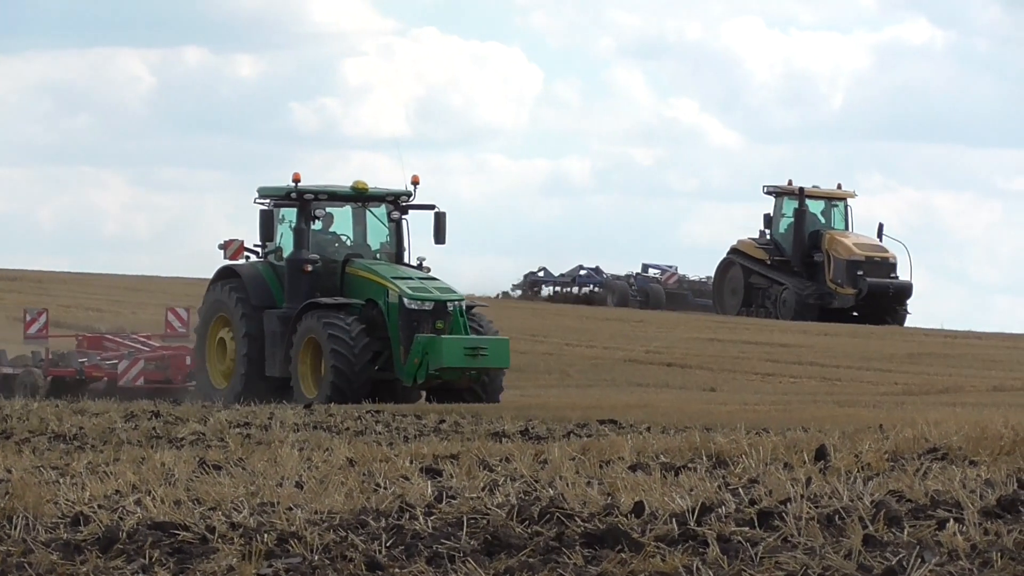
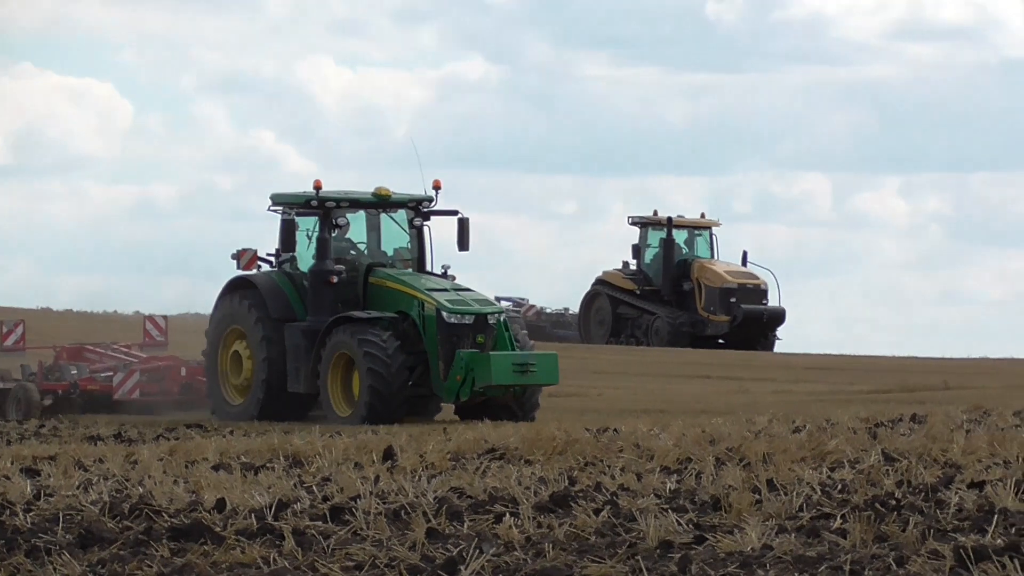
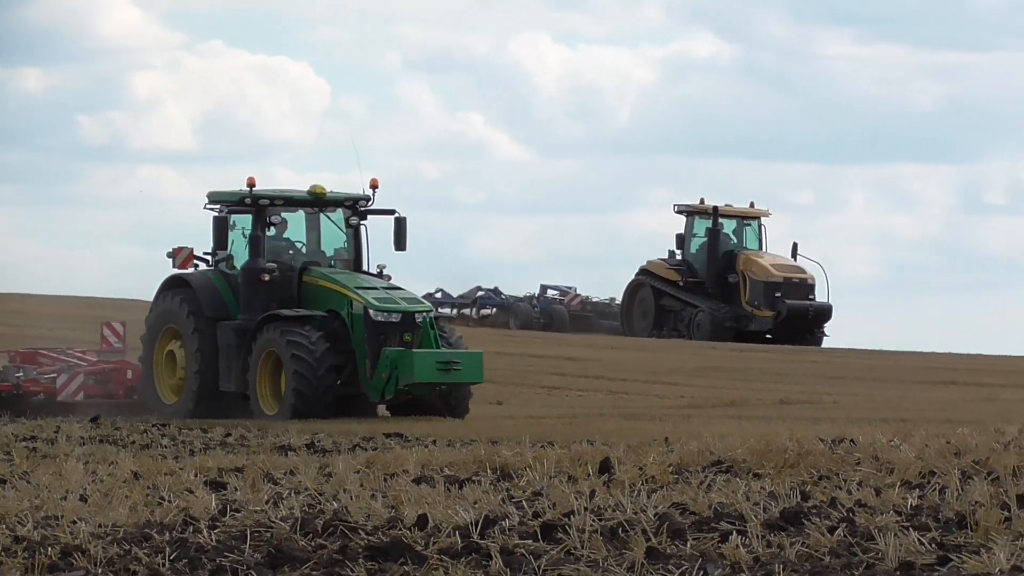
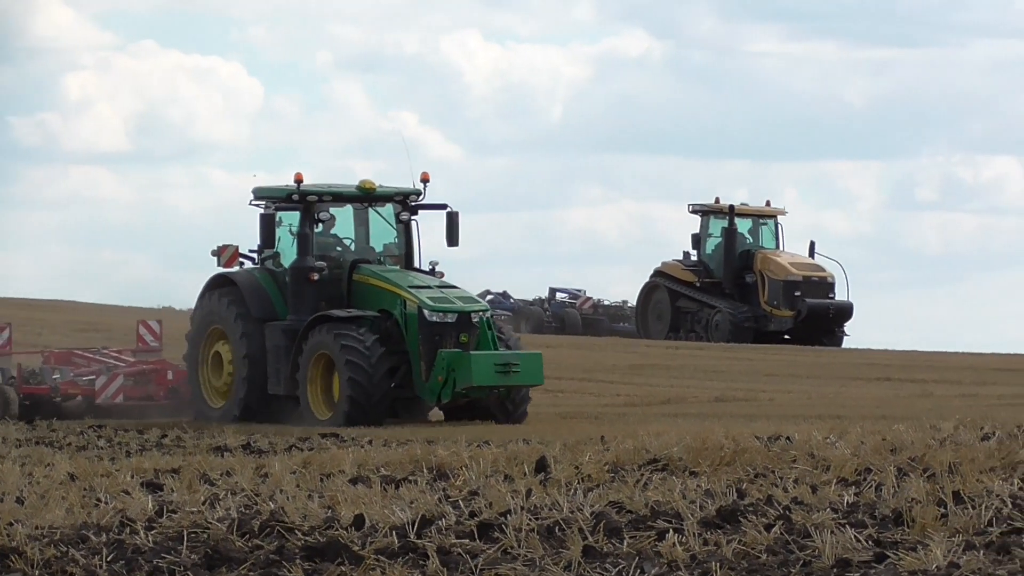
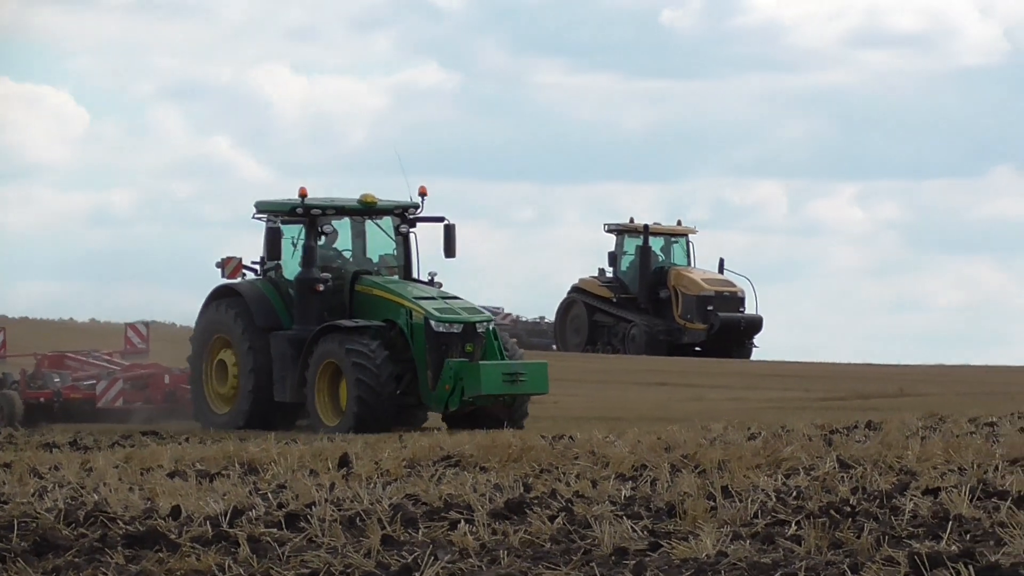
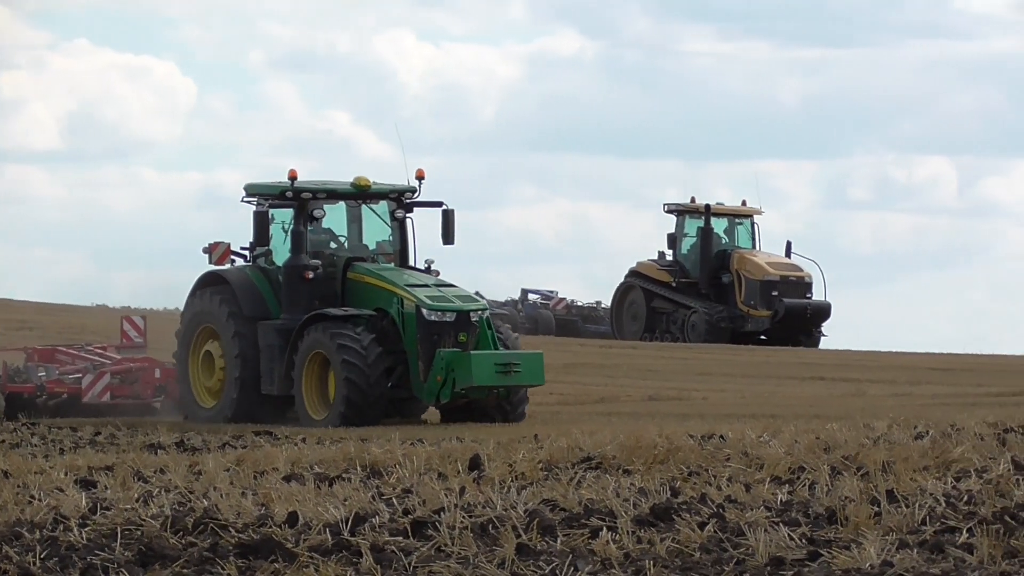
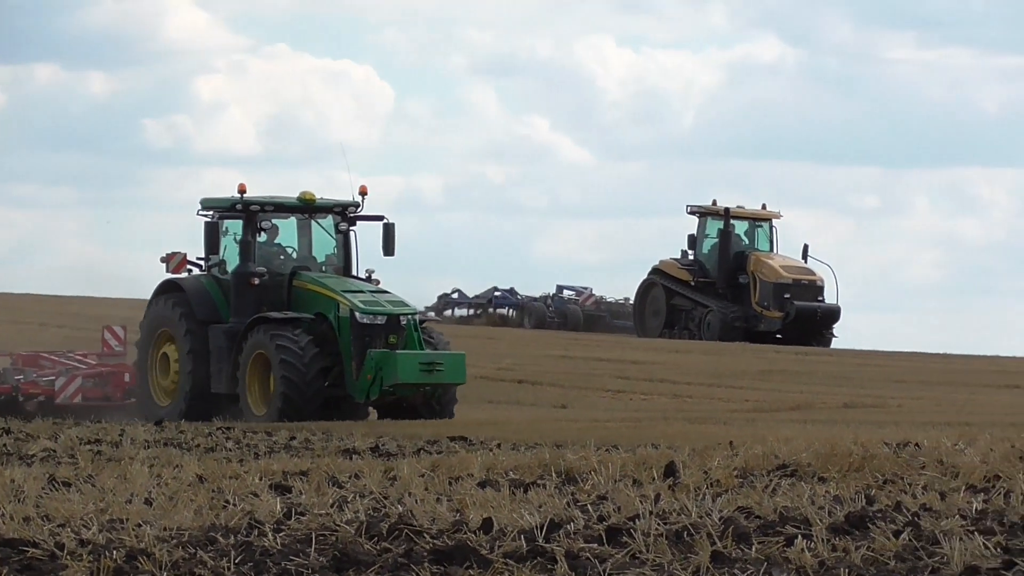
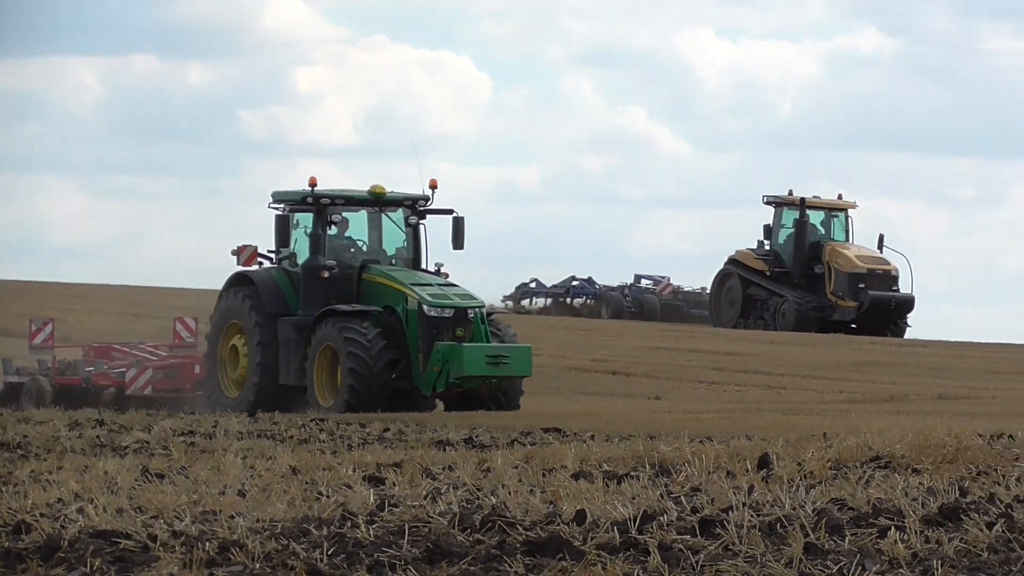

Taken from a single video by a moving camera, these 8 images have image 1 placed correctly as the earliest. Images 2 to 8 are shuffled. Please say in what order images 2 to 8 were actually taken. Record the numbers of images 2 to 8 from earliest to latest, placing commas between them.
8, 7, 3, 4, 6, 2, 5
